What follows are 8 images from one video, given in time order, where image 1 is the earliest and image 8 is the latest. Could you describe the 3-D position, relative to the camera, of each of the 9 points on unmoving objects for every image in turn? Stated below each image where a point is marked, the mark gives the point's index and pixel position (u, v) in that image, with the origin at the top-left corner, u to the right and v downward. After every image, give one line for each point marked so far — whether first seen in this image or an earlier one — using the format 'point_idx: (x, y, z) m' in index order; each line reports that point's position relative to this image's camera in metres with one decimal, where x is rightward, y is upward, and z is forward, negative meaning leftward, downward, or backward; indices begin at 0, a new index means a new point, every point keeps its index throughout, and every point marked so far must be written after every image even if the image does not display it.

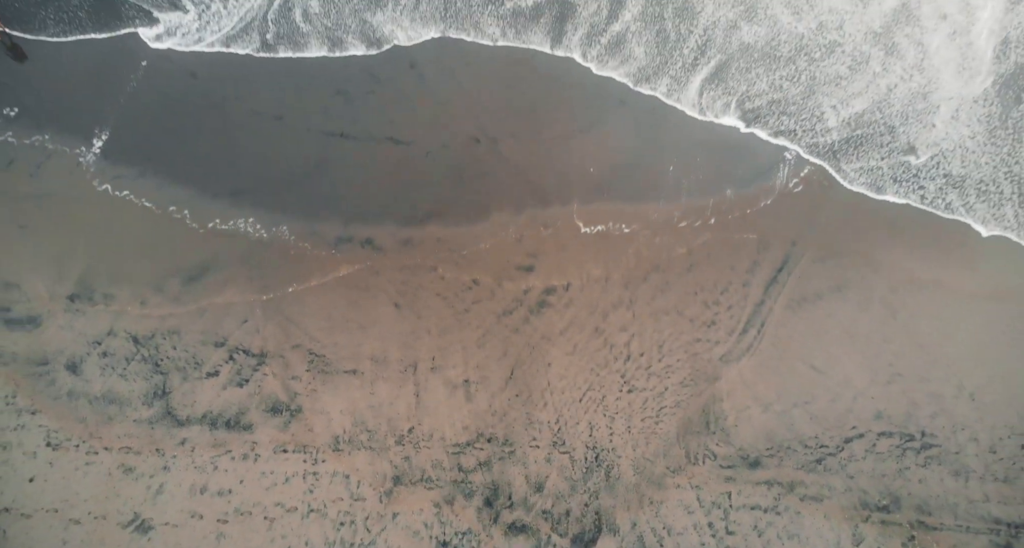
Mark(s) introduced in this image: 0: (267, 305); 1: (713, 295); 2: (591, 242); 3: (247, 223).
0: (-2.8, -0.3, +8.0) m
1: (+2.2, -0.3, +8.1) m
2: (+0.9, +0.3, +8.2) m
3: (-3.0, +0.6, +8.1) m
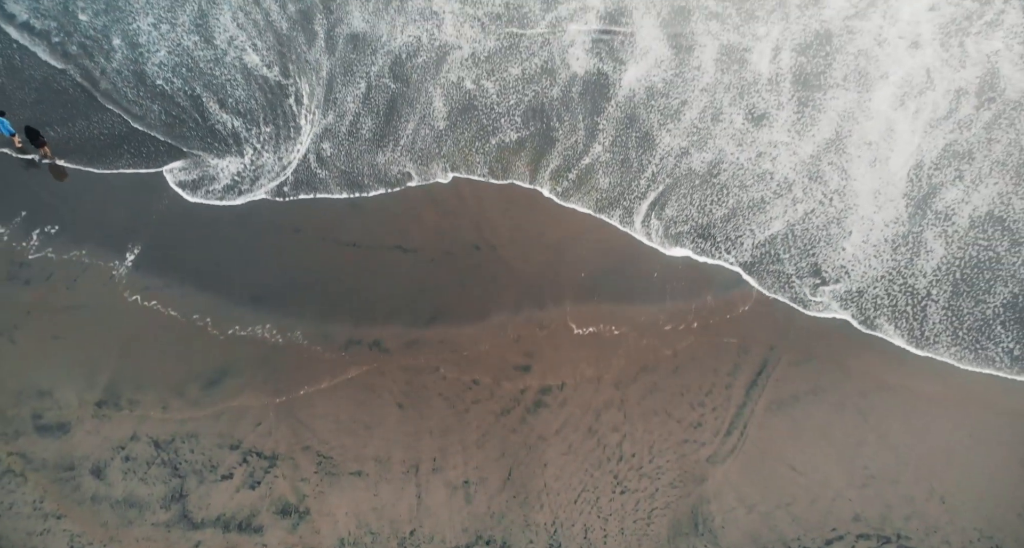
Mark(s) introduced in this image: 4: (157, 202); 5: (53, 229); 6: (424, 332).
0: (-2.8, -1.6, +8.3) m
1: (+2.2, -1.5, +8.2) m
2: (+0.9, -0.9, +8.4) m
3: (-3.1, -0.7, +8.6) m
4: (-4.6, +1.0, +9.0) m
5: (-5.8, +0.6, +8.7) m
6: (-1.1, -0.7, +8.6) m
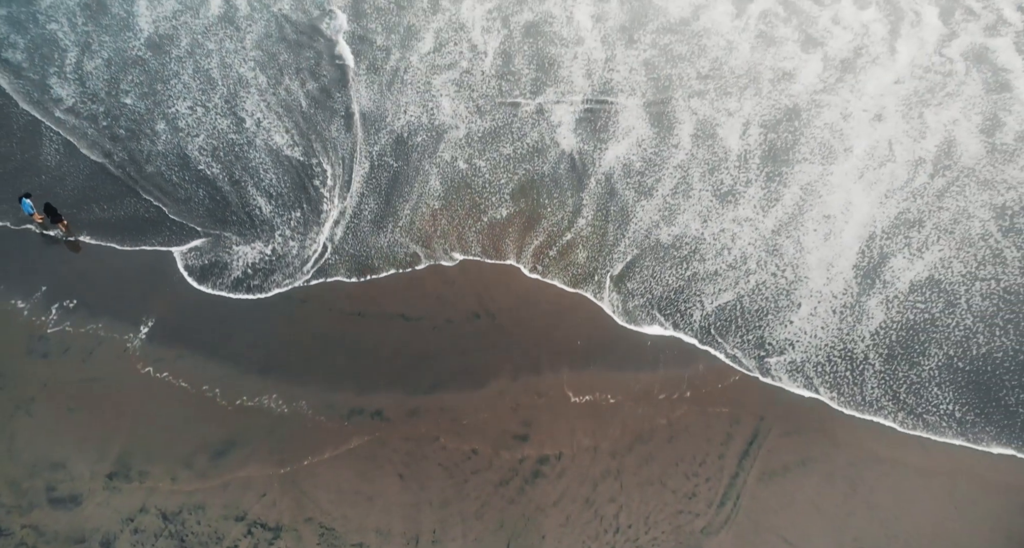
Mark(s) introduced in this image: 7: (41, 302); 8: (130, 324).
0: (-2.8, -2.5, +8.4) m
1: (+2.2, -2.3, +8.1) m
2: (+0.8, -1.7, +8.4) m
3: (-3.1, -1.6, +8.7) m
4: (-4.6, 0.0, +9.3) m
5: (-5.8, -0.4, +9.1) m
6: (-1.1, -1.6, +8.7) m
7: (-6.1, -0.4, +9.0) m
8: (-5.0, -0.7, +9.0) m
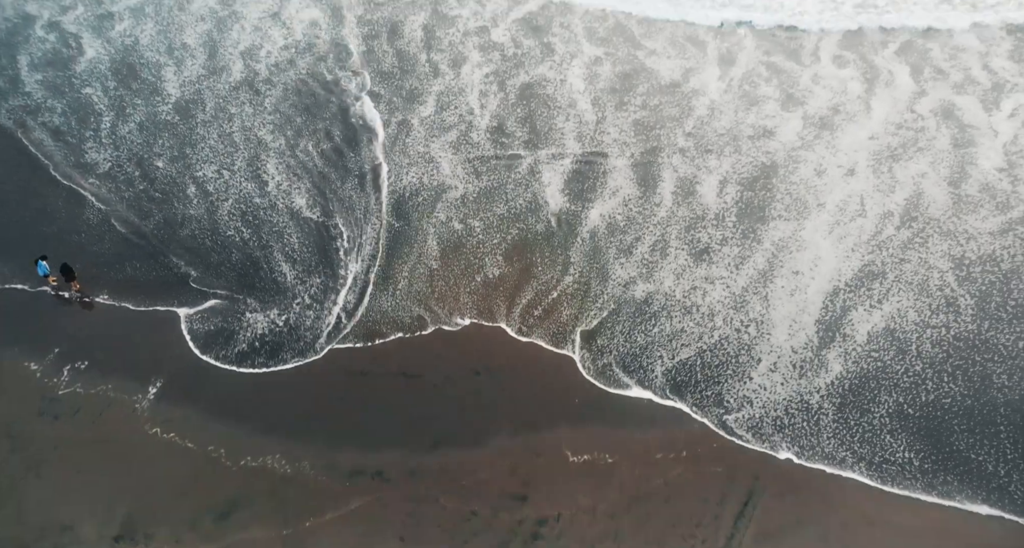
0: (-2.8, -3.2, +8.3) m
1: (+2.1, -2.9, +7.9) m
2: (+0.8, -2.4, +8.3) m
3: (-3.1, -2.4, +8.8) m
4: (-4.6, -0.9, +9.5) m
5: (-5.8, -1.2, +9.3) m
6: (-1.1, -2.3, +8.6) m
7: (-6.1, -1.2, +9.2) m
8: (-5.0, -1.5, +9.2) m
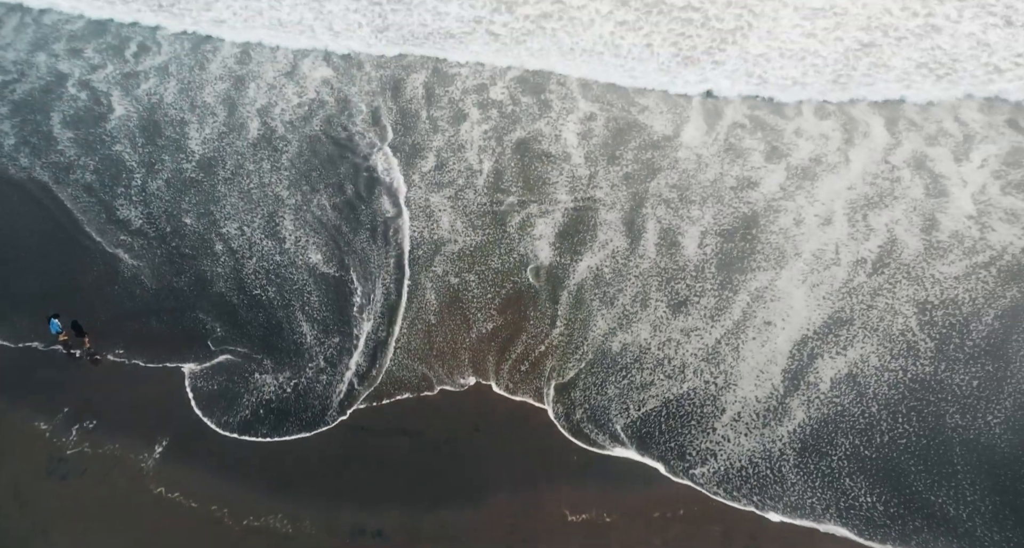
0: (-2.8, -3.9, +8.2) m
1: (+2.1, -3.5, +7.7) m
2: (+0.8, -3.0, +8.2) m
3: (-3.1, -3.1, +8.7) m
4: (-4.6, -1.7, +9.6) m
5: (-5.8, -2.1, +9.4) m
6: (-1.1, -3.0, +8.5) m
7: (-6.1, -2.0, +9.3) m
8: (-5.0, -2.3, +9.2) m
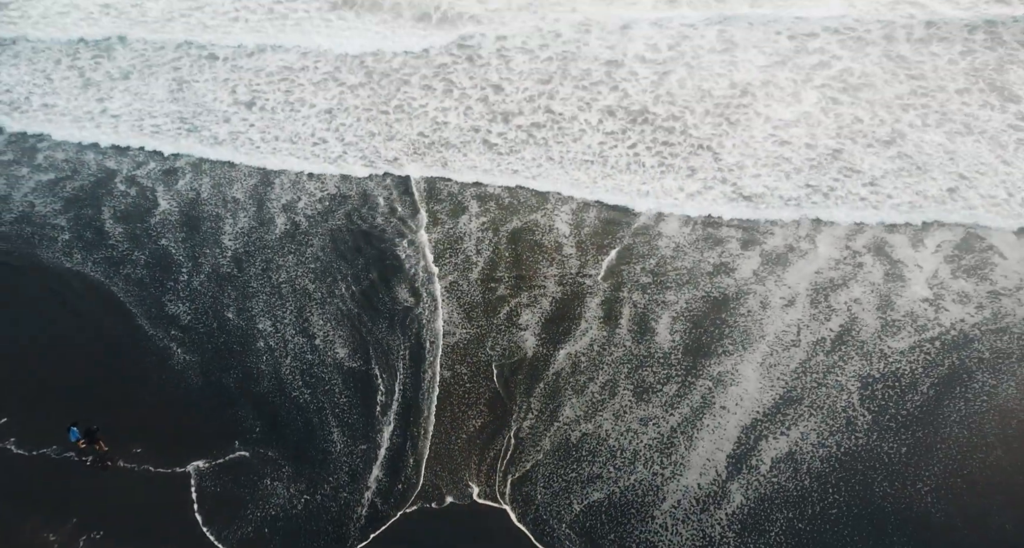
0: (-2.7, -5.1, +7.9) m
1: (+2.2, -4.4, +7.3) m
2: (+0.8, -4.0, +7.9) m
3: (-3.0, -4.4, +8.5) m
4: (-4.6, -3.2, +9.6) m
5: (-5.8, -3.6, +9.4) m
6: (-1.0, -4.2, +8.3) m
7: (-6.1, -3.6, +9.3) m
8: (-5.0, -3.7, +9.2) m
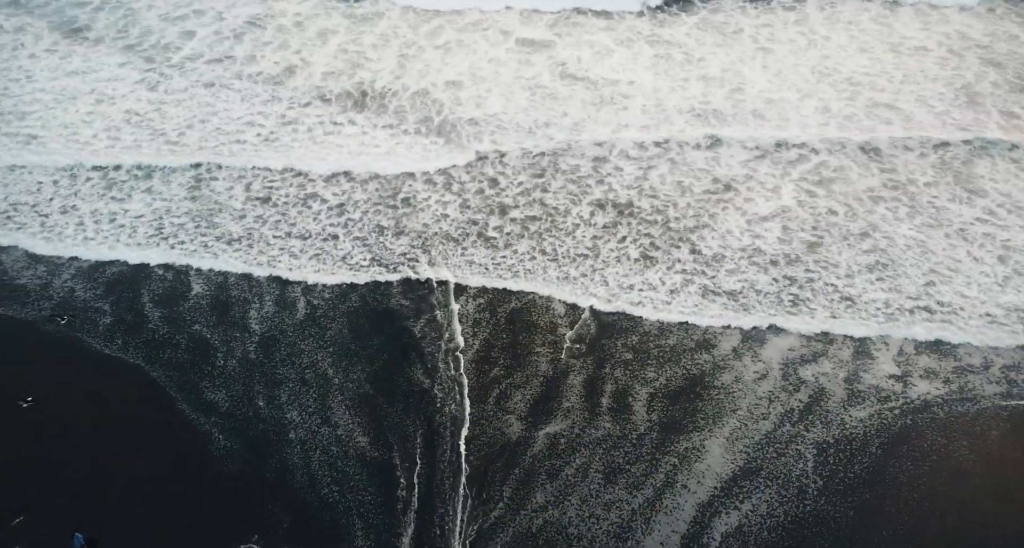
0: (-2.7, -6.1, +7.4) m
1: (+2.1, -5.1, +6.8) m
2: (+0.8, -4.9, +7.4) m
3: (-3.0, -5.5, +8.1) m
4: (-4.6, -4.5, +9.3) m
5: (-5.8, -4.9, +9.1) m
6: (-1.1, -5.2, +7.9) m
7: (-6.1, -4.9, +9.1) m
8: (-5.0, -5.0, +8.9) m
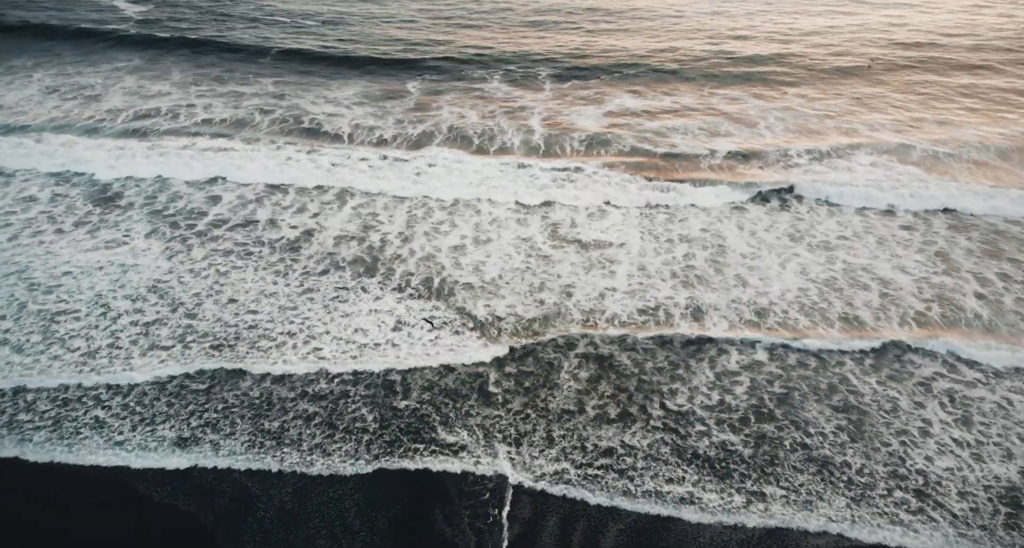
0: (-2.9, -7.8, +6.6) m
1: (+1.9, -6.6, +6.2) m
2: (+0.6, -6.5, +6.8) m
3: (-3.2, -7.3, +7.4) m
4: (-4.7, -6.6, +8.9) m
5: (-5.9, -6.9, +8.6) m
6: (-1.2, -6.9, +7.2) m
7: (-6.3, -6.9, +8.5) m
8: (-5.2, -7.0, +8.3) m
